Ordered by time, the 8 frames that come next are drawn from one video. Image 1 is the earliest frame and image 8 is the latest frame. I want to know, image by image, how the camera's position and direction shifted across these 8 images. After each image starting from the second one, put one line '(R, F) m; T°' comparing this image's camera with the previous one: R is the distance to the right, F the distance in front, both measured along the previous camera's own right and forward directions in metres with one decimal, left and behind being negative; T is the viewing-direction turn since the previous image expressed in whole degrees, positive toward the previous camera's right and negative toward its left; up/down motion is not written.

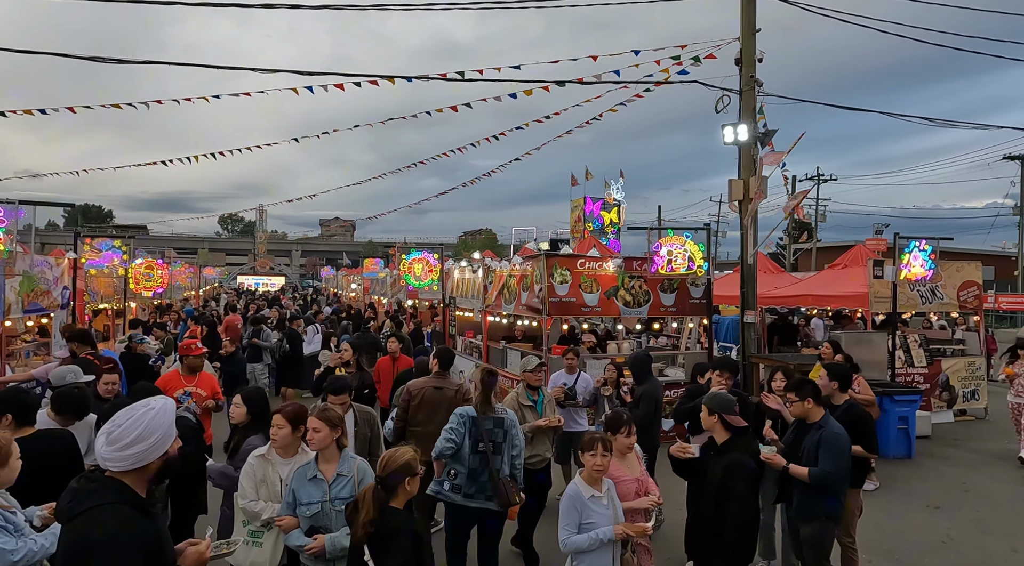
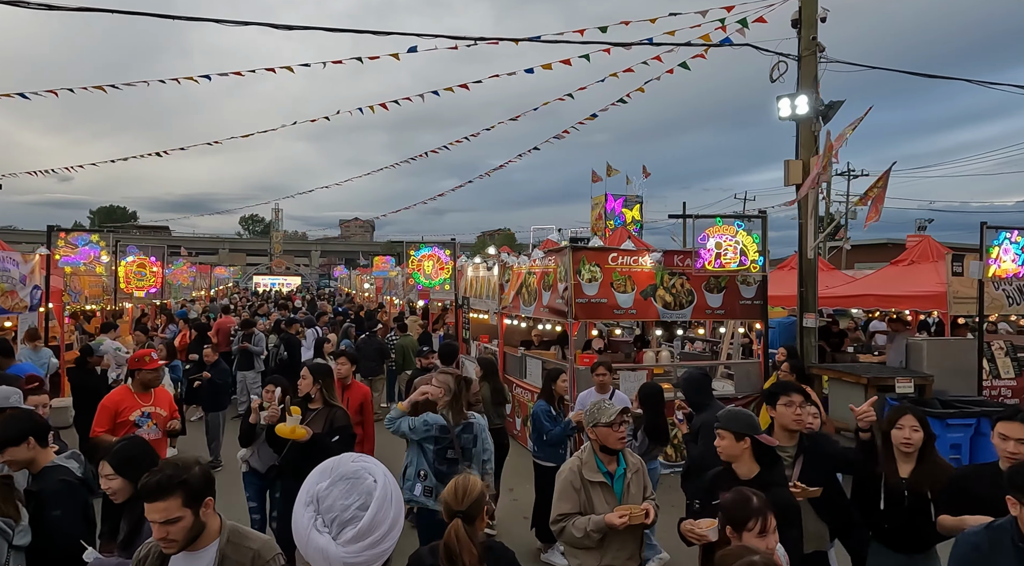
(0.0, +1.5) m; -1°
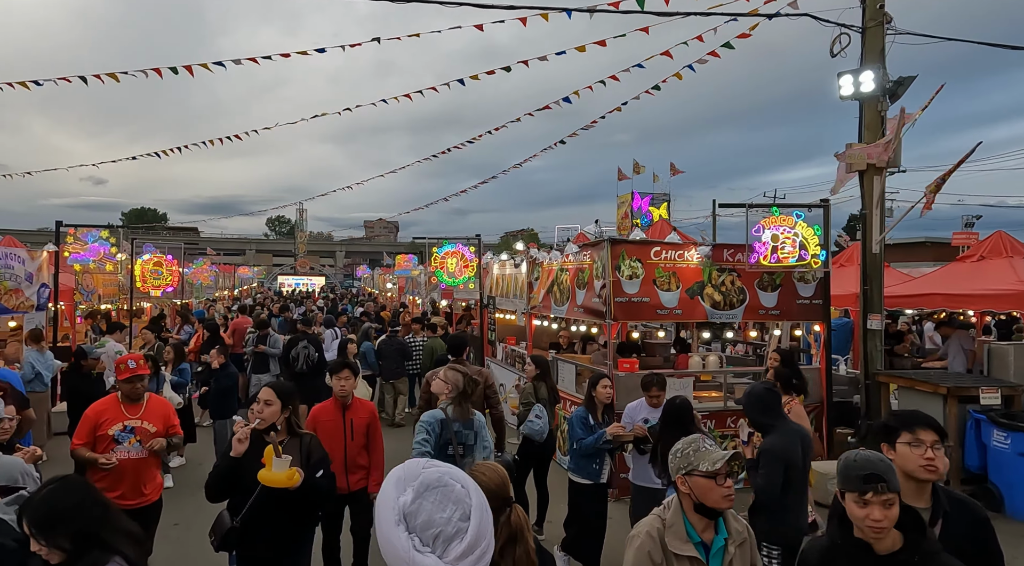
(-0.1, +0.8) m; -2°
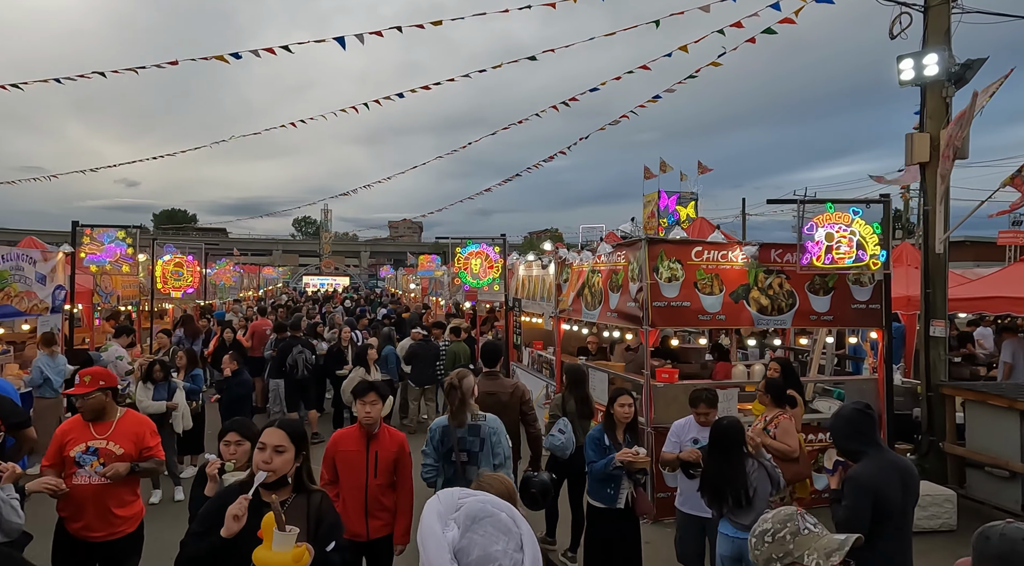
(-0.1, +0.5) m; -2°
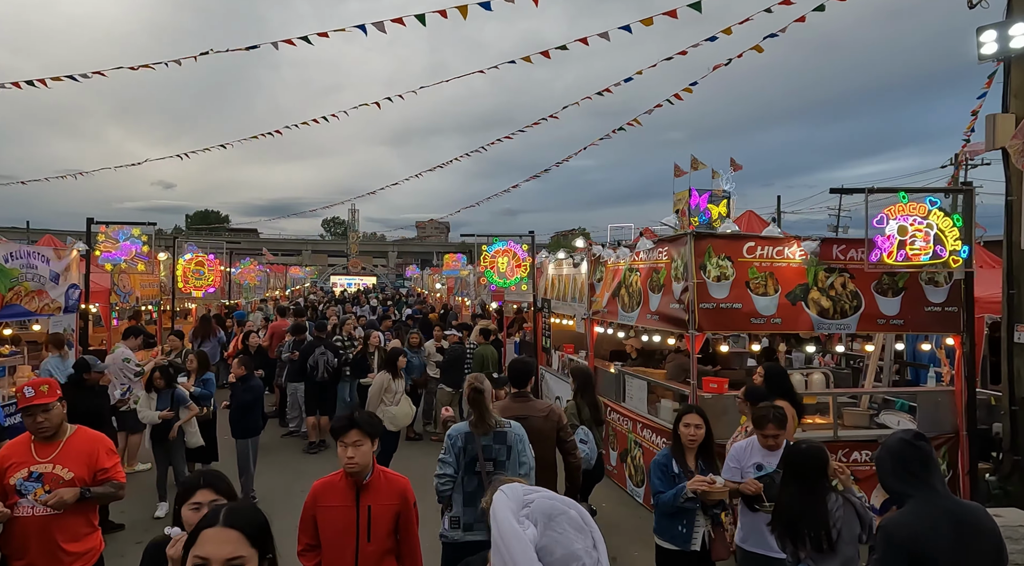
(0.0, +0.7) m; -2°
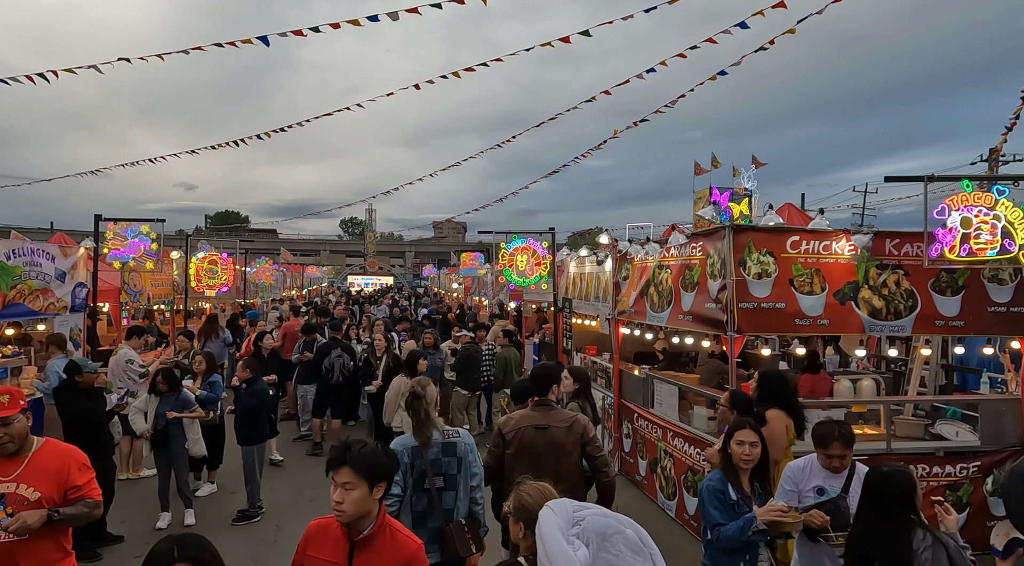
(0.0, +0.5) m; -1°
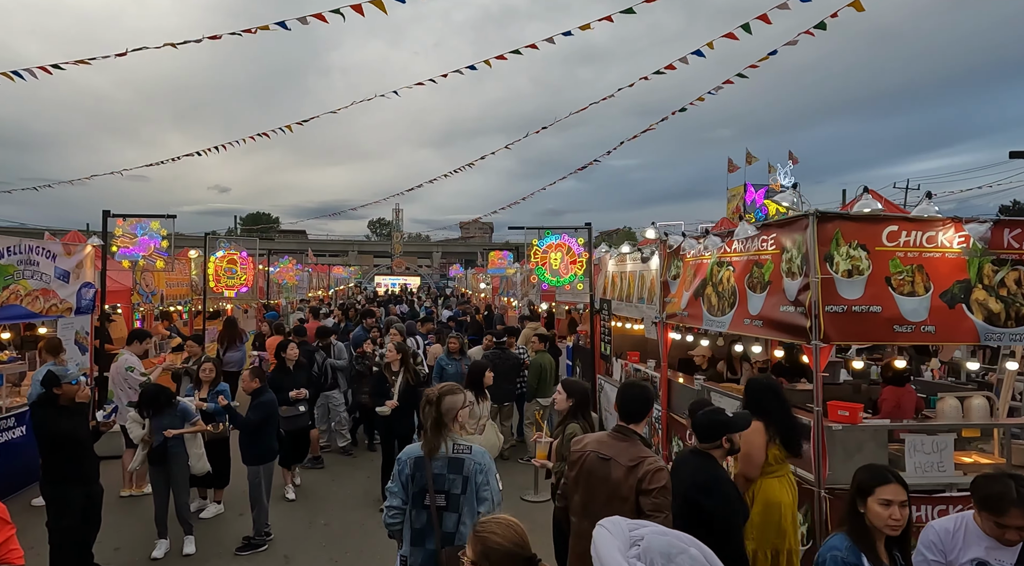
(-0.1, +0.9) m; -2°
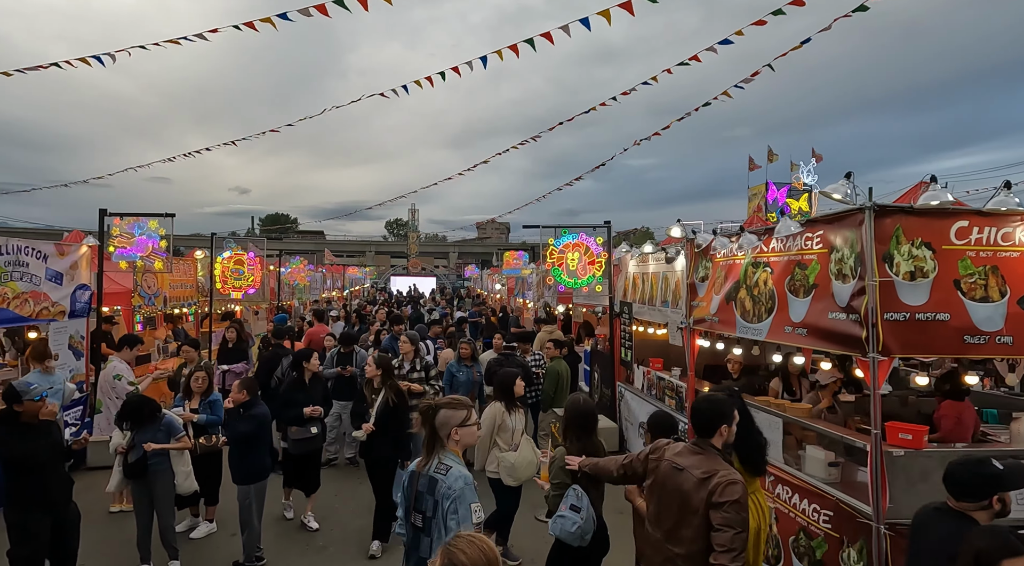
(0.0, +0.6) m; -1°
